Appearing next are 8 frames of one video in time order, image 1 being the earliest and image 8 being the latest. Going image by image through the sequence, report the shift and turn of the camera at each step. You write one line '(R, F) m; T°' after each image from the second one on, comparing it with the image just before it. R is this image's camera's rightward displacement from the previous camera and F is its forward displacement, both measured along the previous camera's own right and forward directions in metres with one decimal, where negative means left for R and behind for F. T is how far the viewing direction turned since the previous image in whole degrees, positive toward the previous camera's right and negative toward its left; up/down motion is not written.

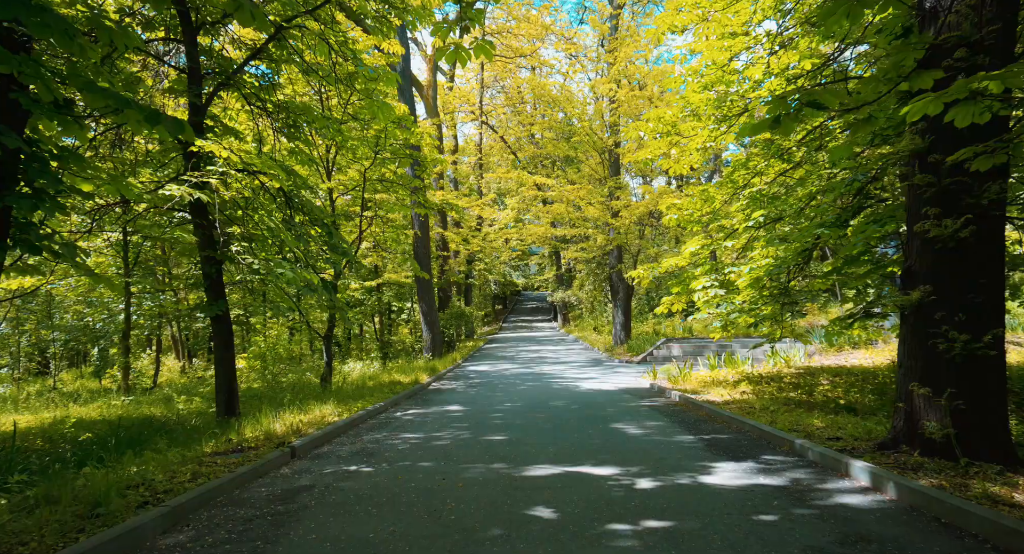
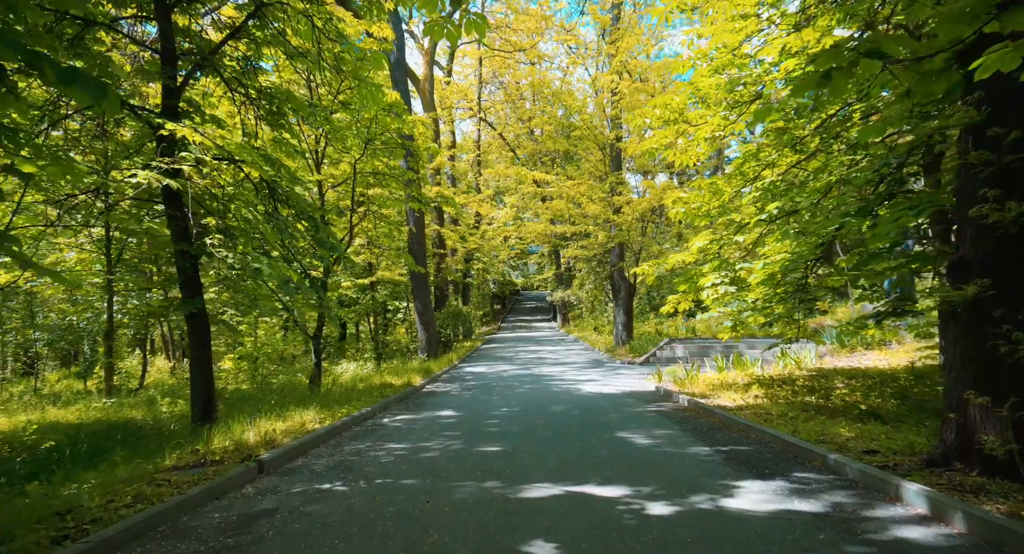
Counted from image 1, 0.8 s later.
(0.0, +0.6) m; 0°
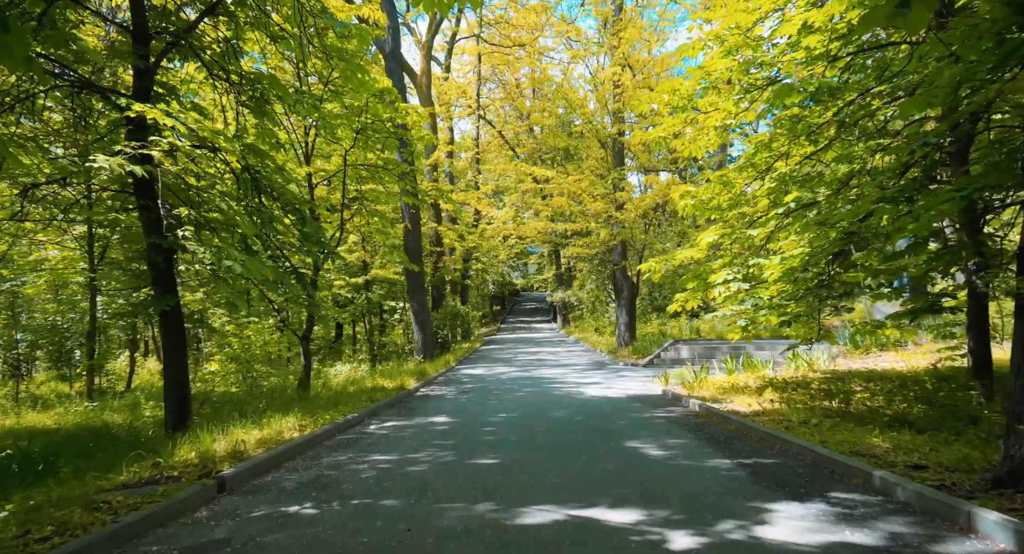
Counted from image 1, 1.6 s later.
(0.0, +0.6) m; 0°
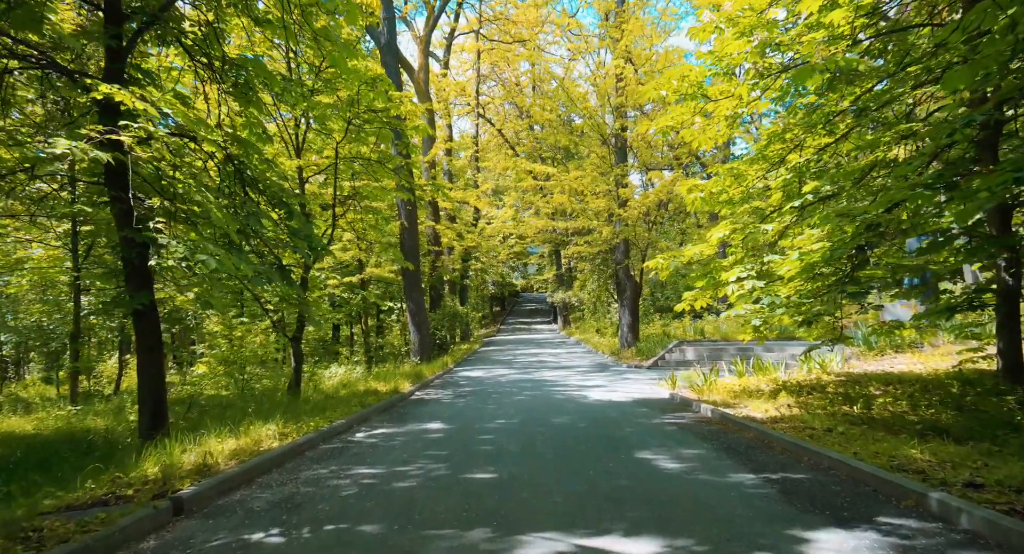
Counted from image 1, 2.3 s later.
(0.0, +0.6) m; 0°
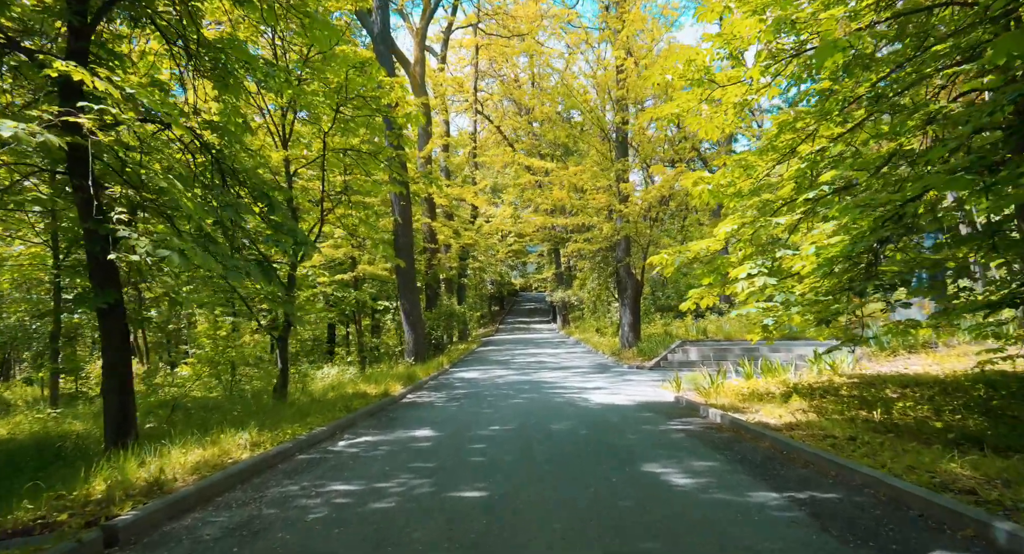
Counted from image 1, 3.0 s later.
(0.0, +0.6) m; 0°
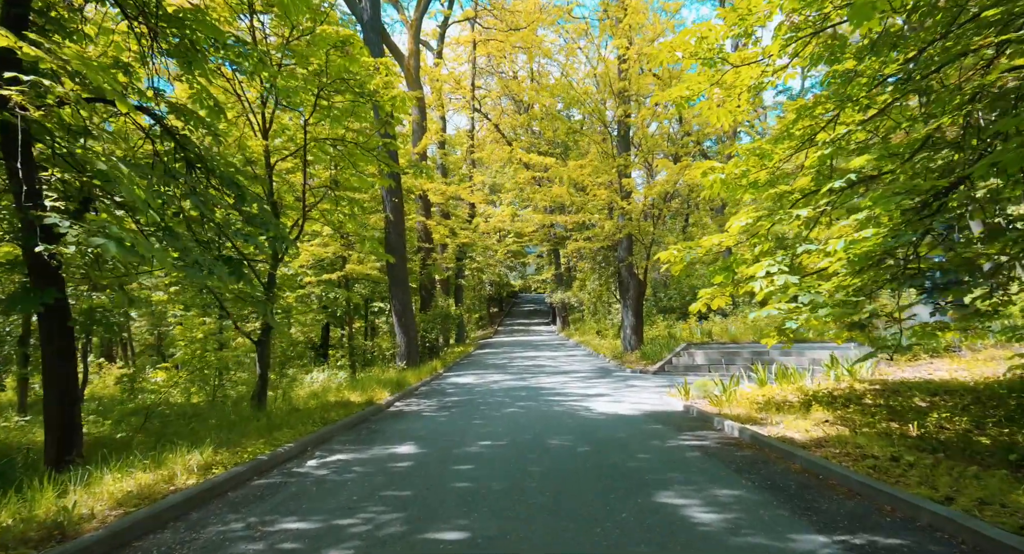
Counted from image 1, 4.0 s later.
(+0.1, +0.8) m; 0°
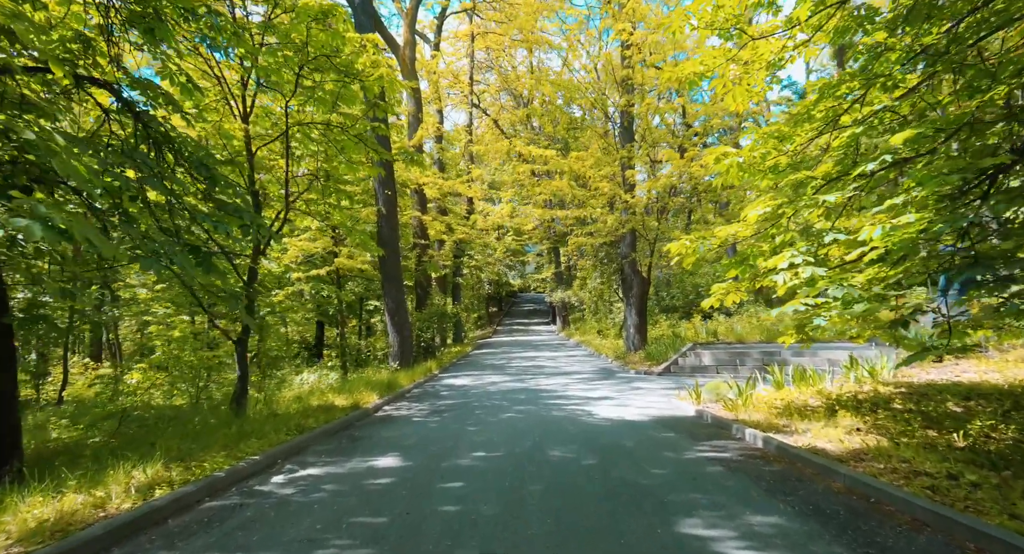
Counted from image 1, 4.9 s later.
(0.0, +0.7) m; 0°
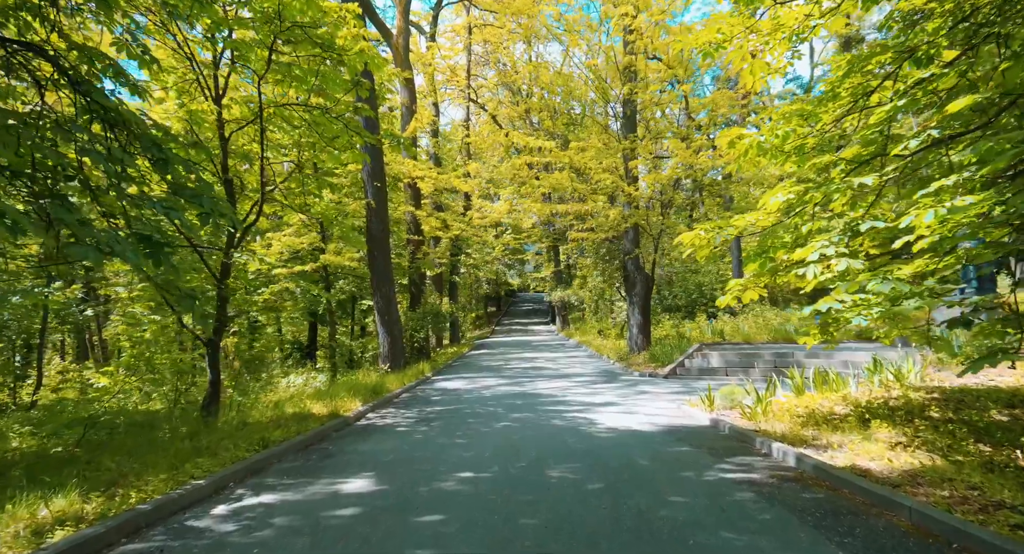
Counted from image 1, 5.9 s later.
(+0.1, +0.8) m; 0°
